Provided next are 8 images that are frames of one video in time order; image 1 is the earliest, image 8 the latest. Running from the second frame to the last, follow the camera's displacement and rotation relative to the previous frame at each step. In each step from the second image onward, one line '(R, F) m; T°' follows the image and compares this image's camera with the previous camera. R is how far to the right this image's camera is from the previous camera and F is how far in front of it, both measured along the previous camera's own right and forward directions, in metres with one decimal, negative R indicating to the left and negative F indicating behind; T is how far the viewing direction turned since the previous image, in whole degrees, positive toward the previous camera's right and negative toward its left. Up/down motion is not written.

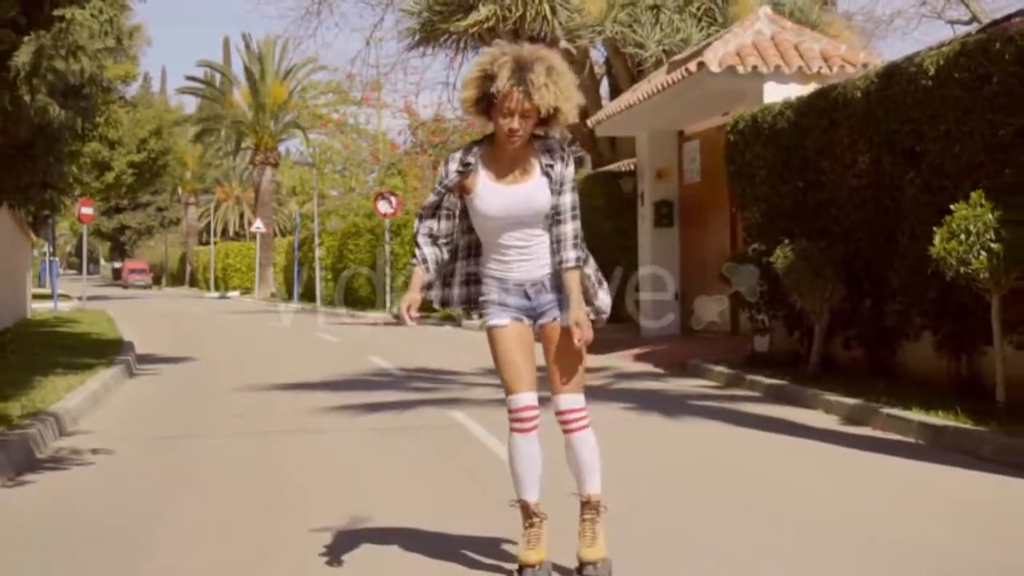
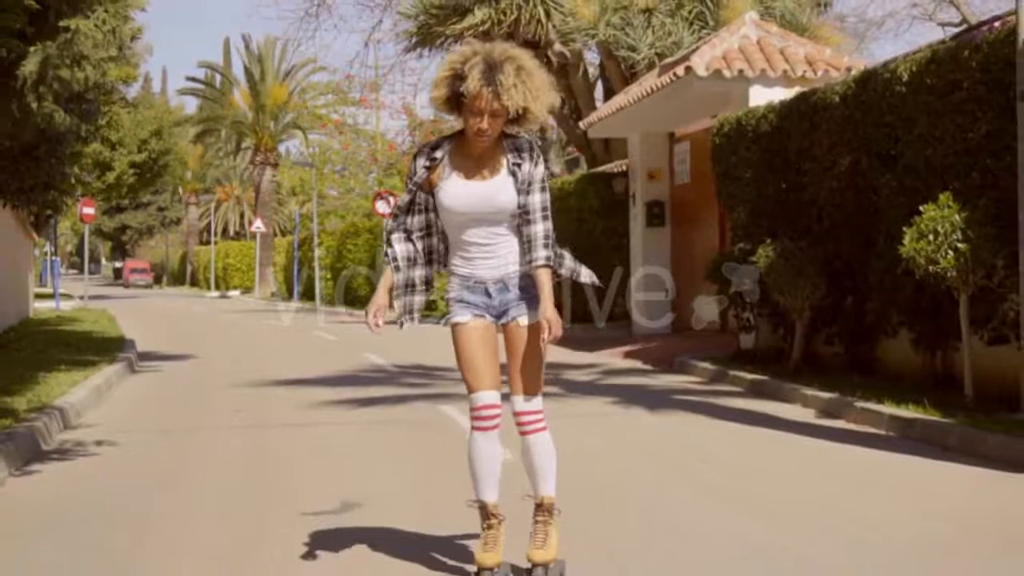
(+0.1, -0.4) m; 0°
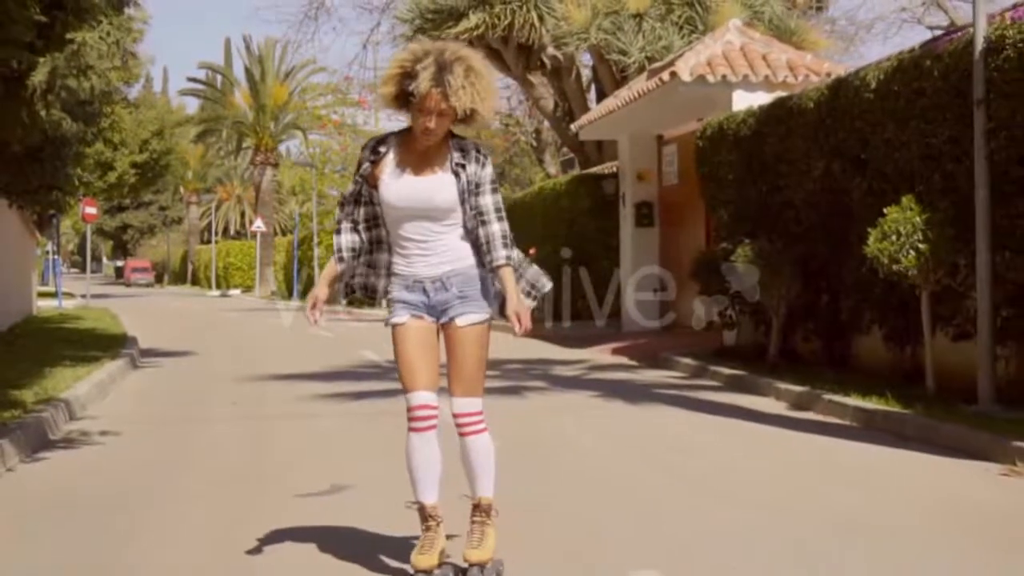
(+0.1, -0.6) m; 0°
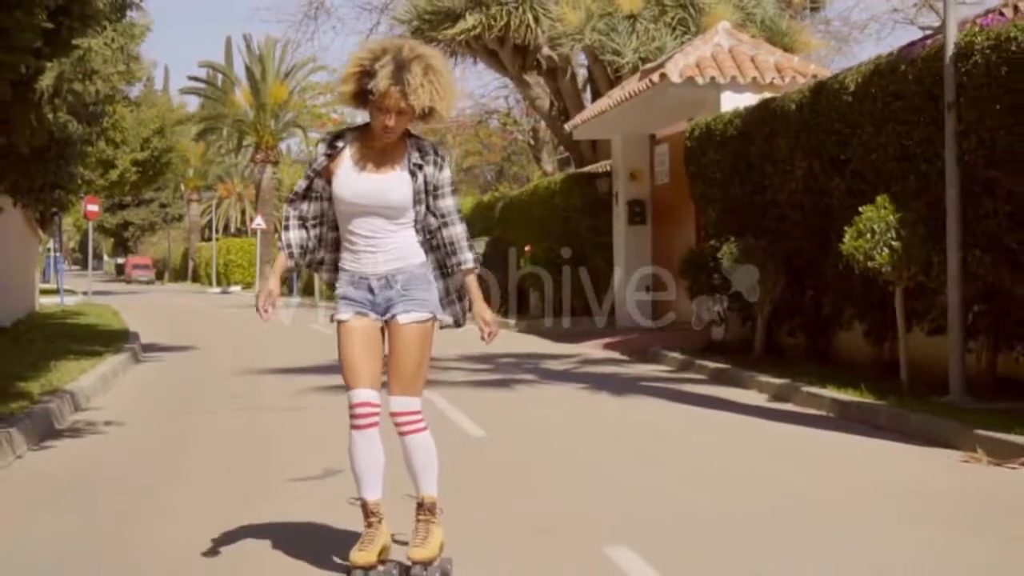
(+0.1, -0.4) m; 0°
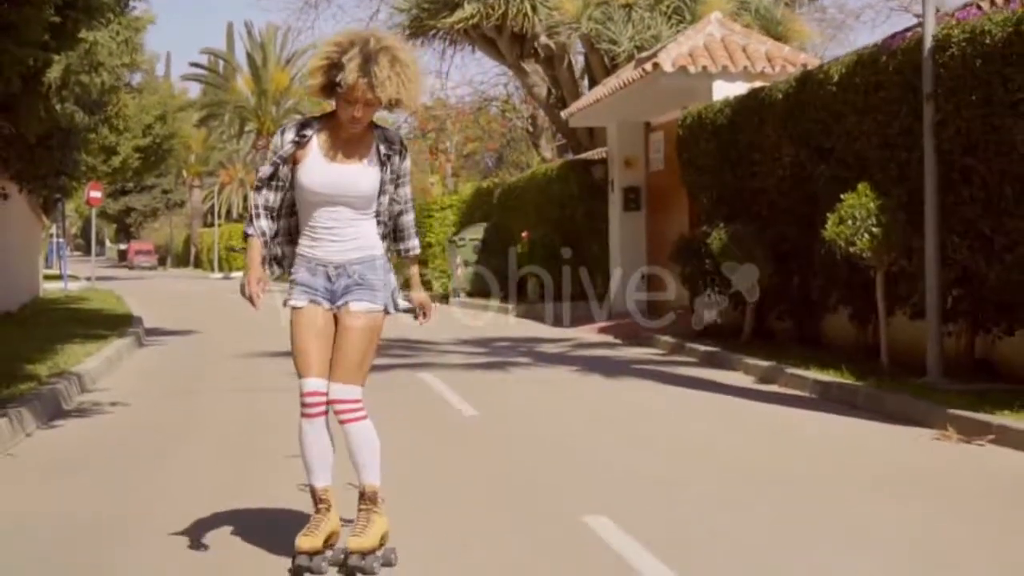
(+0.1, -0.4) m; 0°
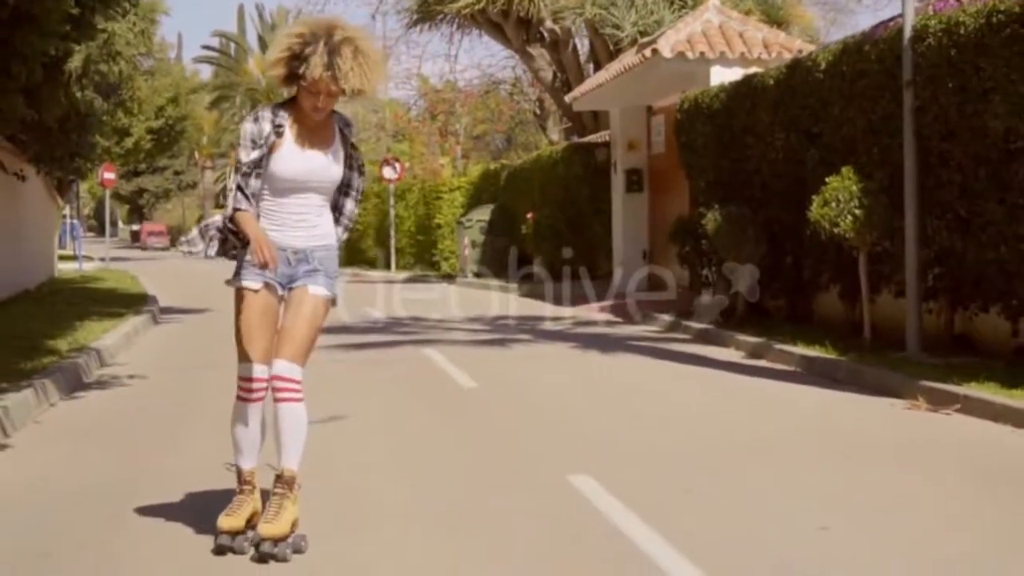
(+0.1, -0.6) m; 0°
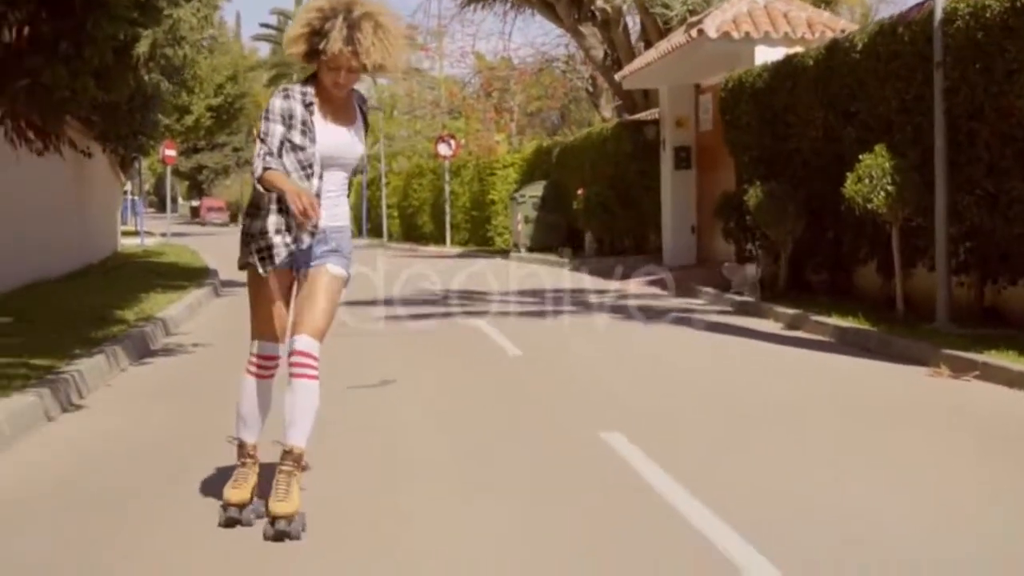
(+0.1, -0.6) m; -2°
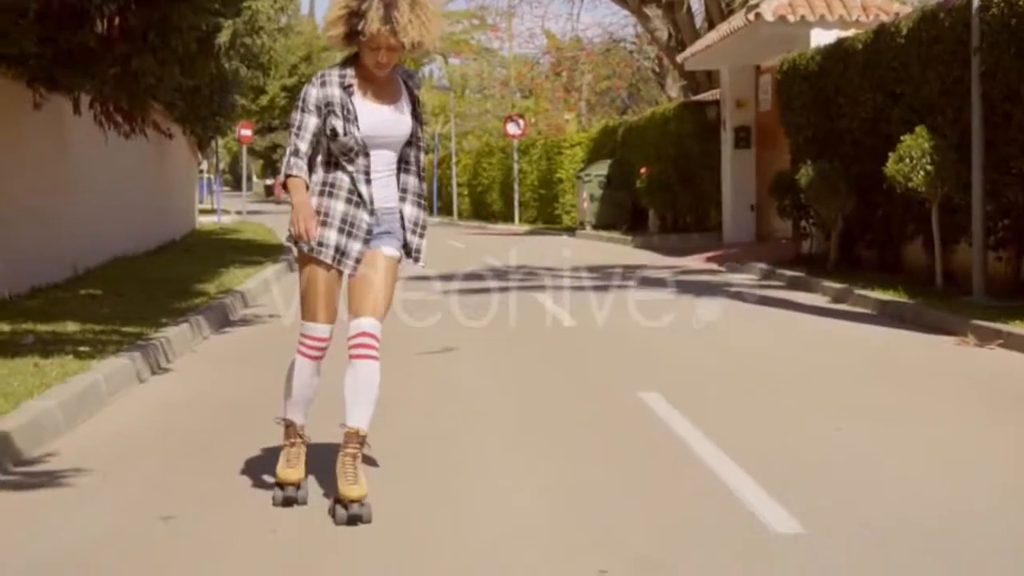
(+0.2, -0.8) m; -3°
